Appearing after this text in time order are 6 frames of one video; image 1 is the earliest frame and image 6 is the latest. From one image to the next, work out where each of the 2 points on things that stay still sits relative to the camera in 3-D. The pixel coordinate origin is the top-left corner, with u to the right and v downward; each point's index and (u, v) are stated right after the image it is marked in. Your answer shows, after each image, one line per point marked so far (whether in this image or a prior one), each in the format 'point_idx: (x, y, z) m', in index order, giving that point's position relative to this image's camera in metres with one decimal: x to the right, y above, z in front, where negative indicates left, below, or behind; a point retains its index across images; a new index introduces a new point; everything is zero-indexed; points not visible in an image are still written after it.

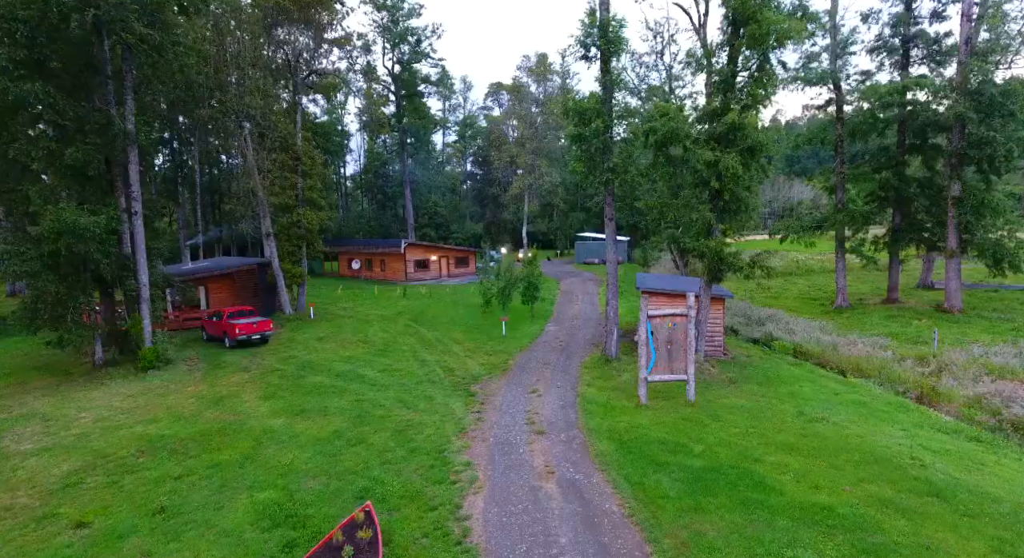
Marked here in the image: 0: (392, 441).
0: (-2.9, -3.9, +12.9) m
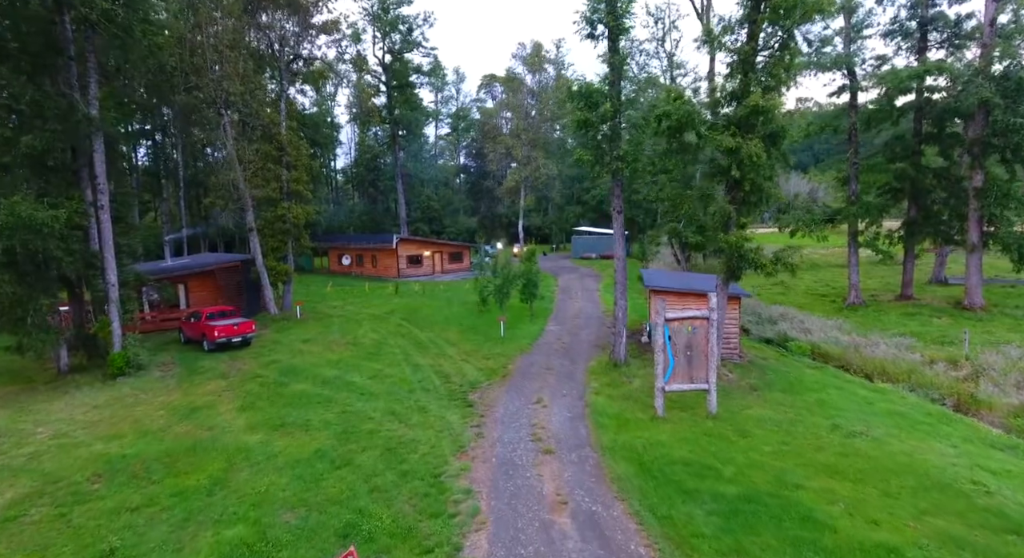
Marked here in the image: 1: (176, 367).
0: (-2.8, -4.0, +11.5) m
1: (-12.6, -3.3, +20.0) m
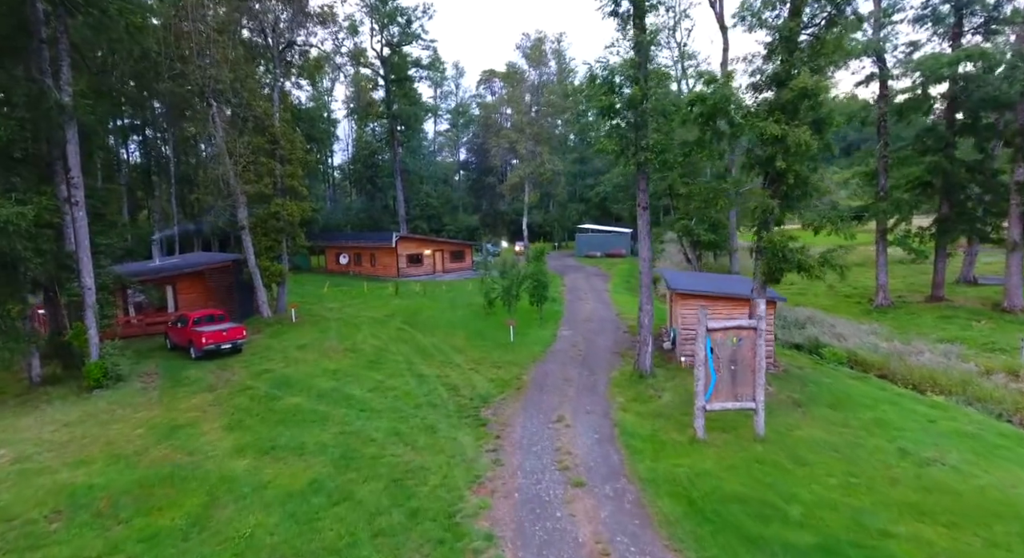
0: (-2.3, -4.1, +9.9) m
1: (-12.2, -3.4, +18.4) m
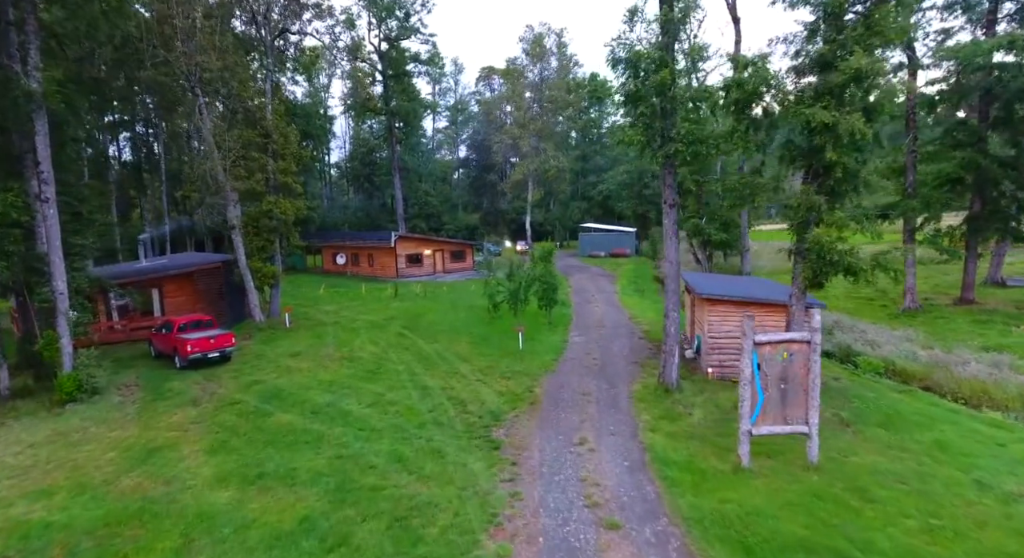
0: (-2.0, -4.2, +8.5) m
1: (-11.8, -3.5, +16.9) m
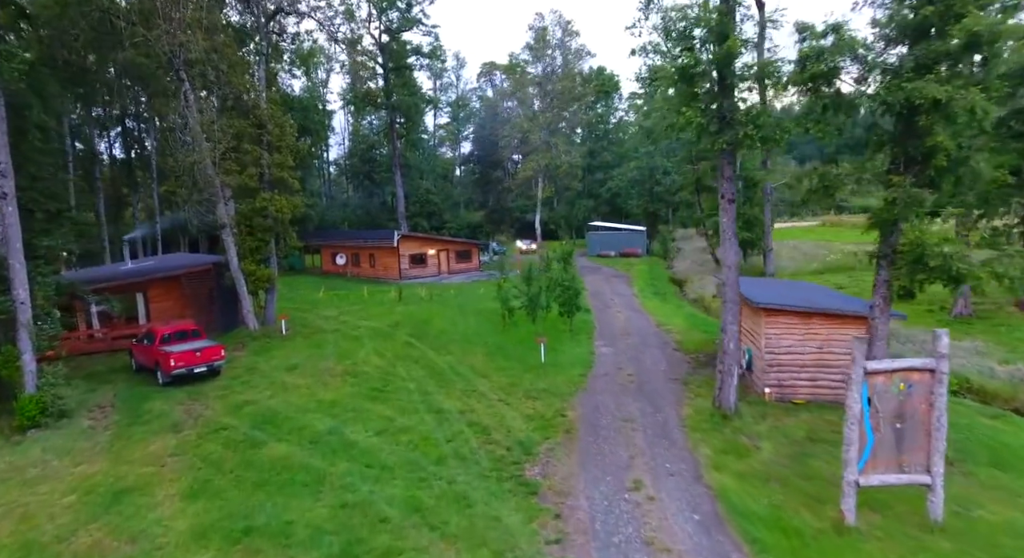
0: (-1.2, -4.4, +6.5) m
1: (-11.1, -3.7, +14.8) m
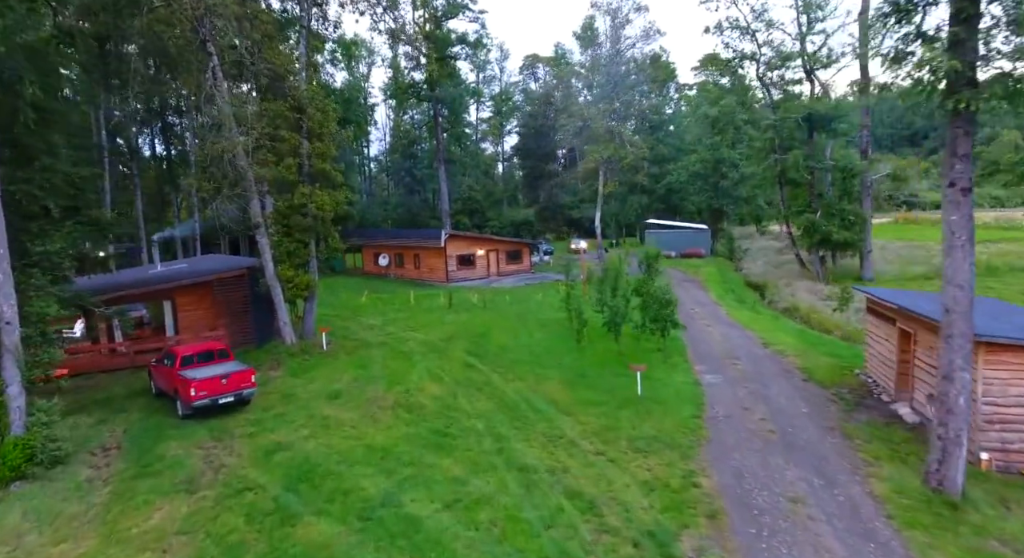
0: (+0.4, -4.8, +3.1) m
1: (-8.9, -4.0, +12.0) m
